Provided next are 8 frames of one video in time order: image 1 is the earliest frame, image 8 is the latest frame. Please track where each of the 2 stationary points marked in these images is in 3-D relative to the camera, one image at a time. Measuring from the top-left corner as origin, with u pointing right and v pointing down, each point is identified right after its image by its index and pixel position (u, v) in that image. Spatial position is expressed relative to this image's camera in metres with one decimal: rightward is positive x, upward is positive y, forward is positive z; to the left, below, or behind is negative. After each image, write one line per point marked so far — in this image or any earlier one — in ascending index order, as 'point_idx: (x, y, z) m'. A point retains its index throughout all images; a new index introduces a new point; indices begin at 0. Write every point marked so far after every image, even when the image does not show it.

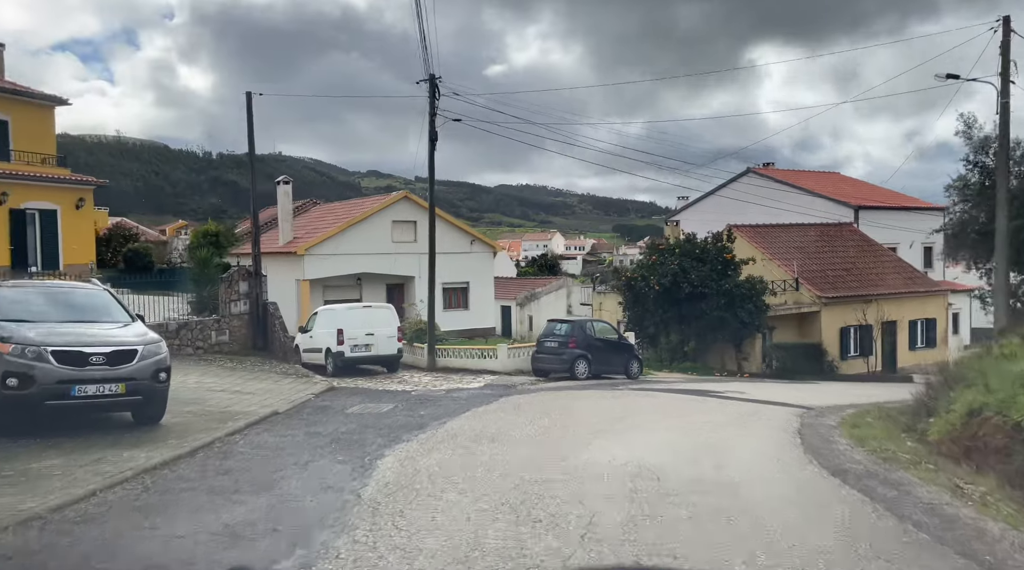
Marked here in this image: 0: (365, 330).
0: (-3.6, -1.1, +19.1) m
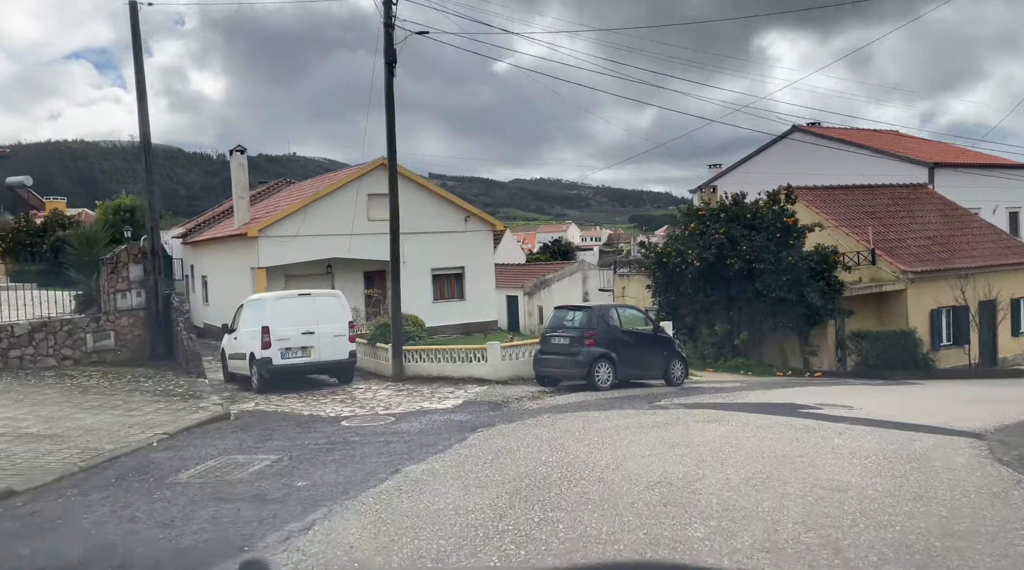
0: (-3.8, -0.8, +13.8) m
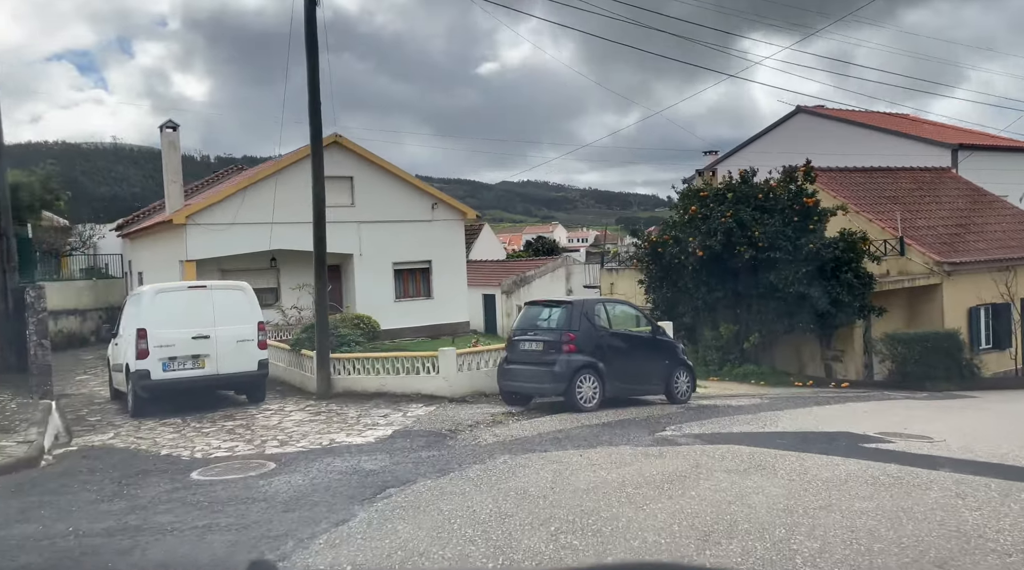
0: (-4.4, -0.6, +10.5) m
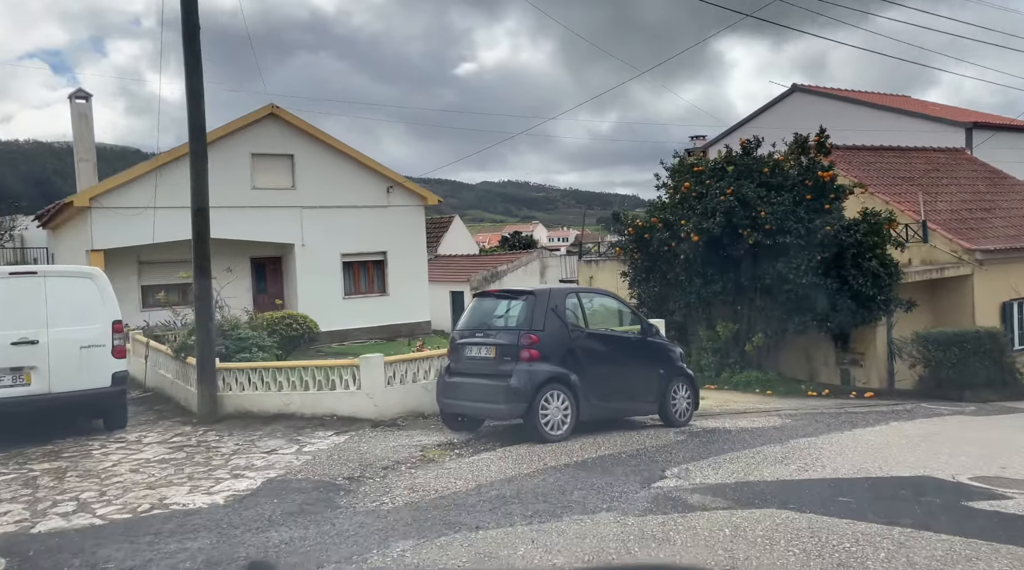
0: (-4.9, -0.5, +7.6) m
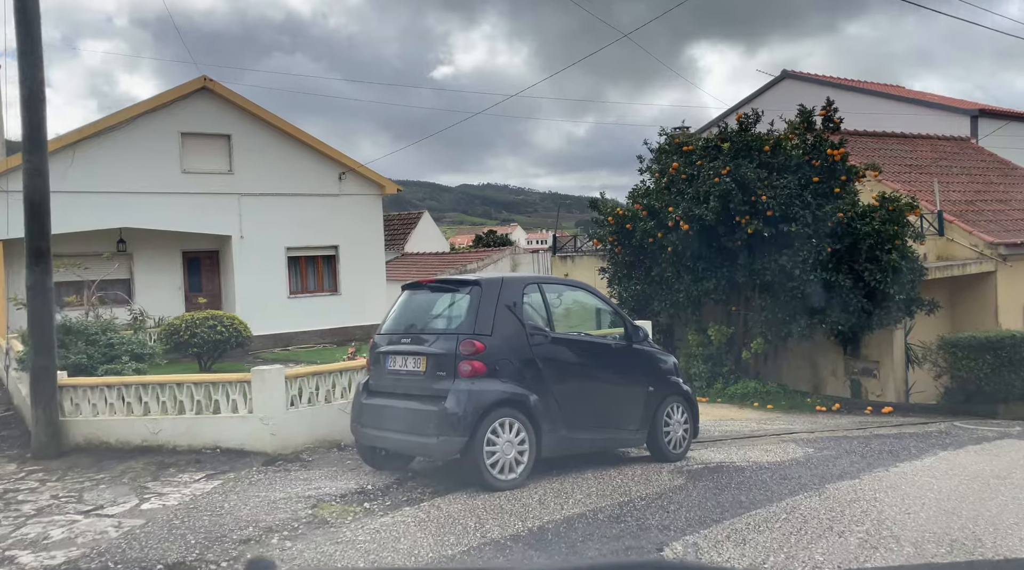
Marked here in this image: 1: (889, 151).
0: (-5.4, -0.4, +5.4) m
1: (+8.6, +3.1, +17.5) m
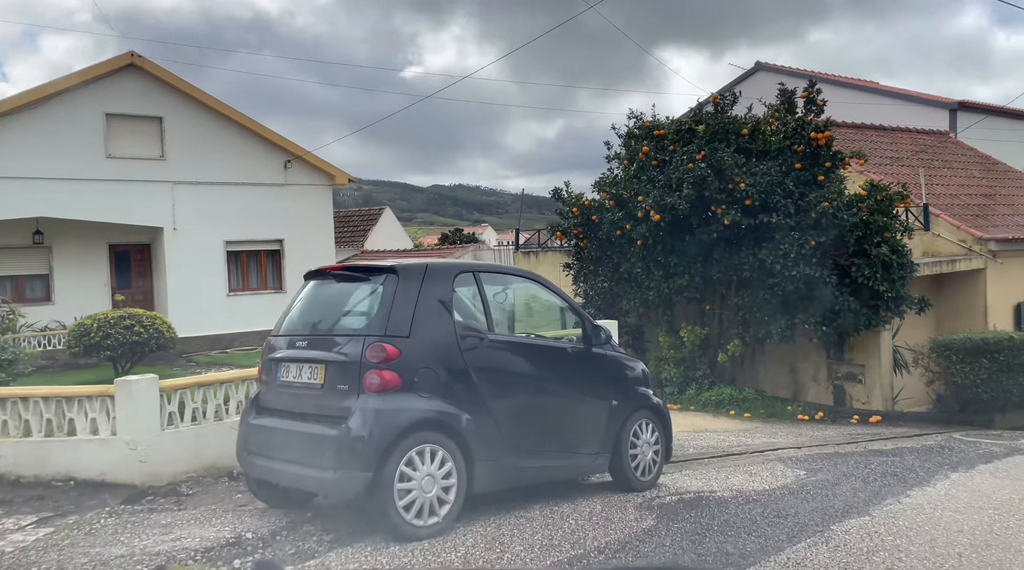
0: (-5.8, -0.3, +4.0) m
1: (+7.7, +3.1, +16.6) m
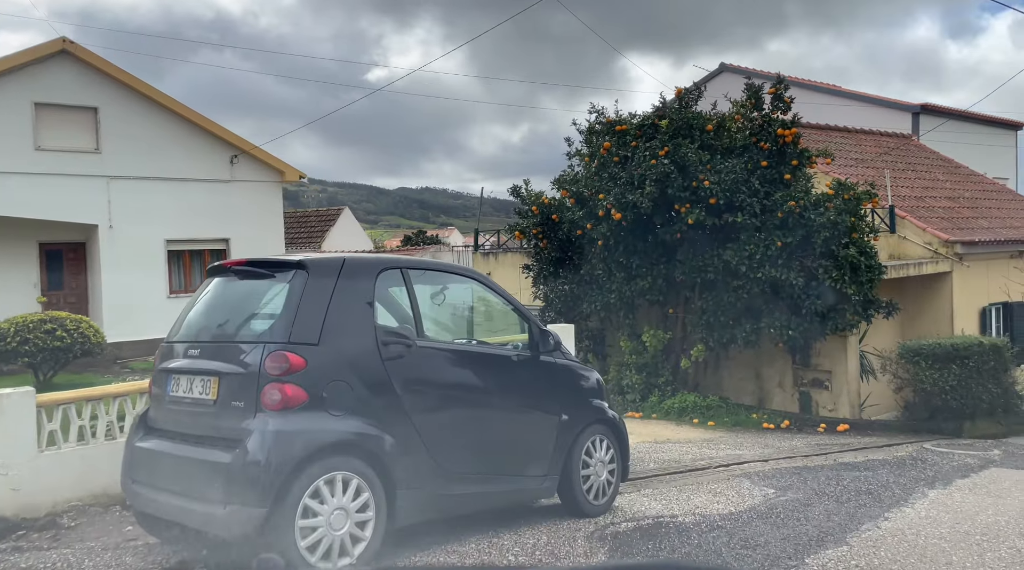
0: (-6.1, -0.3, +3.1) m
1: (+6.8, +3.0, +16.4) m
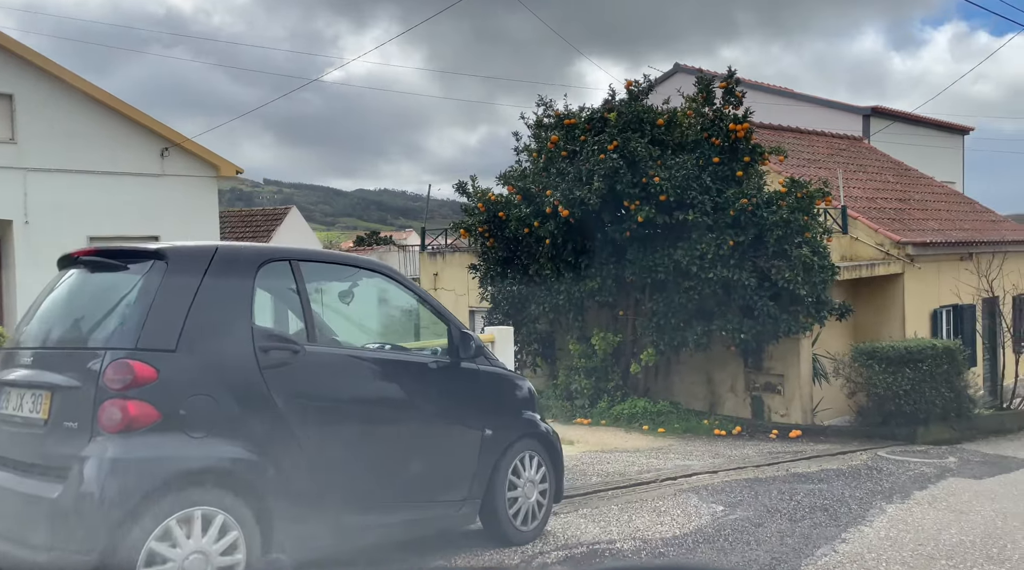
0: (-6.5, -0.2, +2.2) m
1: (+5.8, +3.0, +16.2) m
